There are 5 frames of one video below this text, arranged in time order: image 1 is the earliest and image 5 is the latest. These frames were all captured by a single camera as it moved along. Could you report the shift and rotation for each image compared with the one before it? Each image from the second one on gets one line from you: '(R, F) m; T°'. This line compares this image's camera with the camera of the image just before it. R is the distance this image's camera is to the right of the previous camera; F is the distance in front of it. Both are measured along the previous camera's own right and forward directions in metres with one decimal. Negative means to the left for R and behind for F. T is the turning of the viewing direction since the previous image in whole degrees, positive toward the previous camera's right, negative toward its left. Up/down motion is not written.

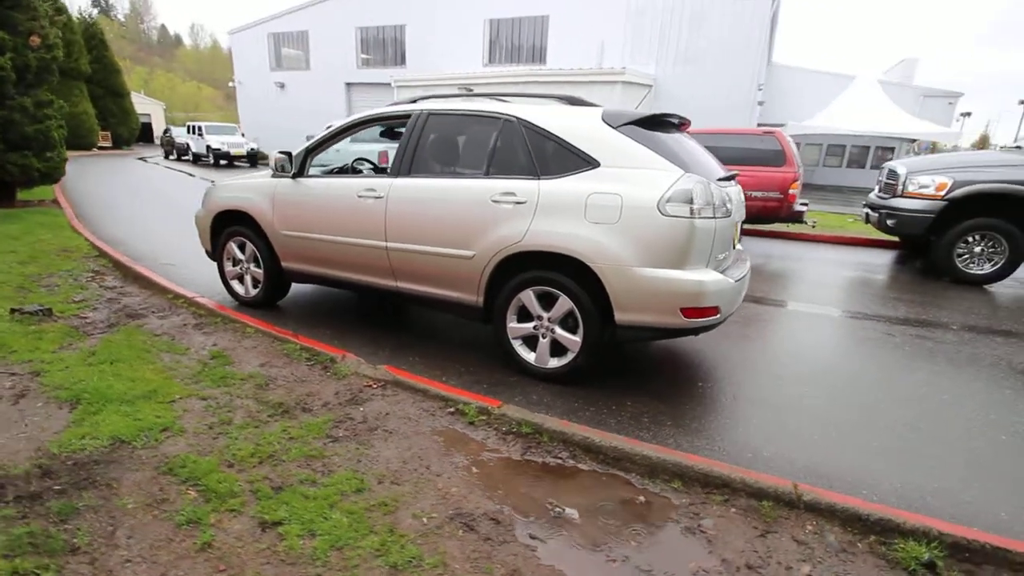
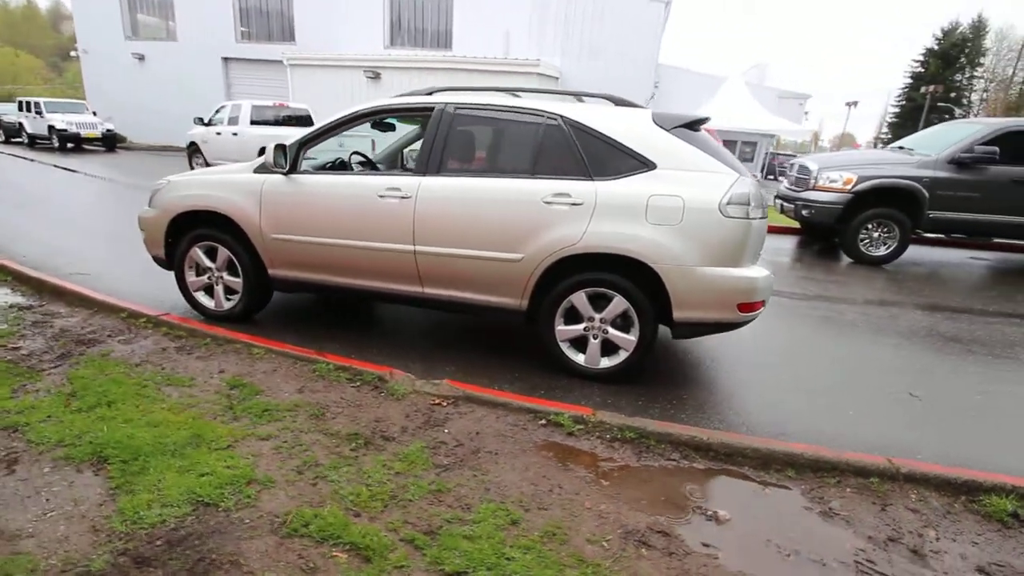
(-1.3, +0.3) m; +13°
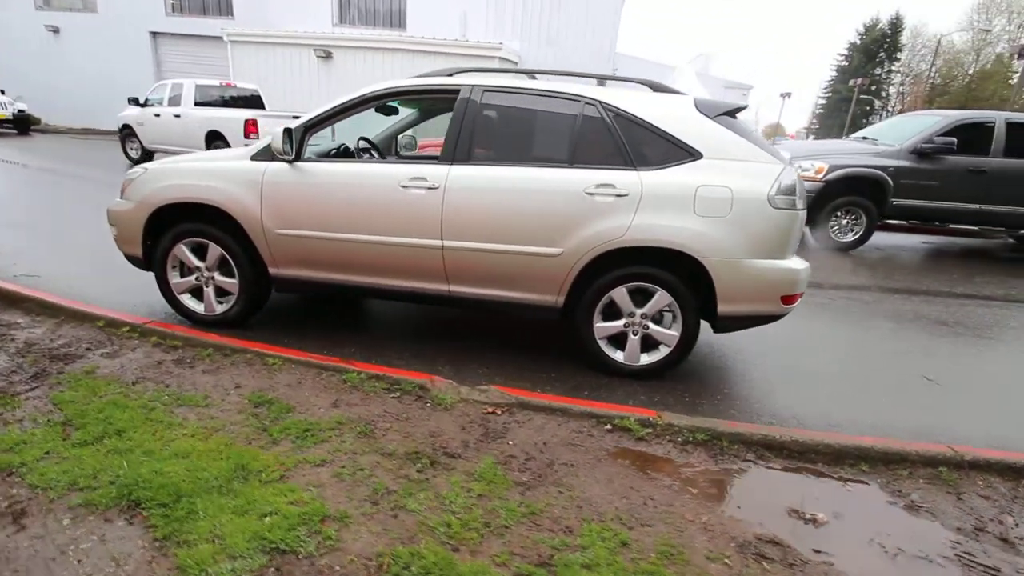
(-0.7, +0.3) m; +6°
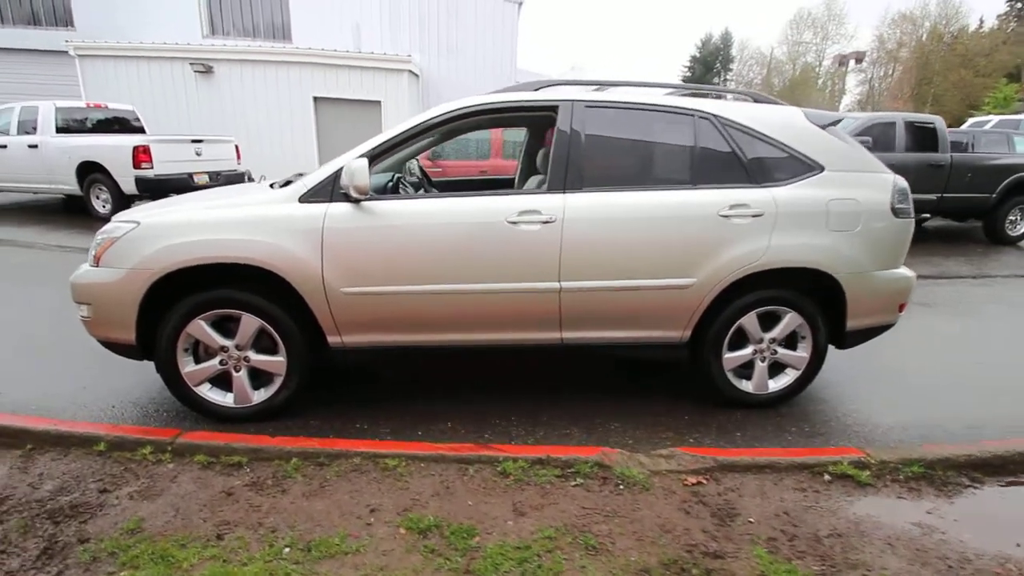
(-1.5, +0.7) m; +12°
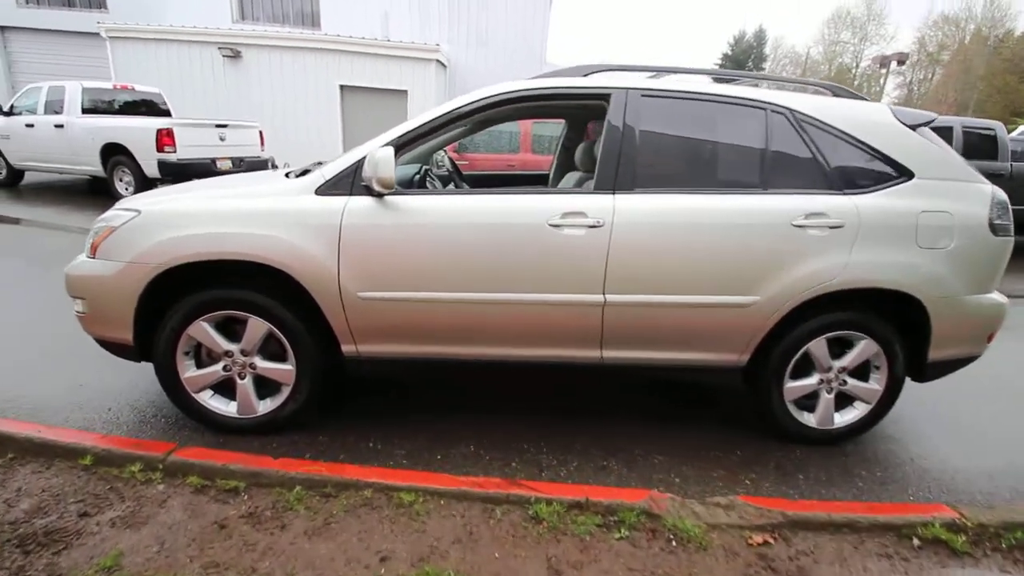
(-0.1, +0.4) m; -2°
